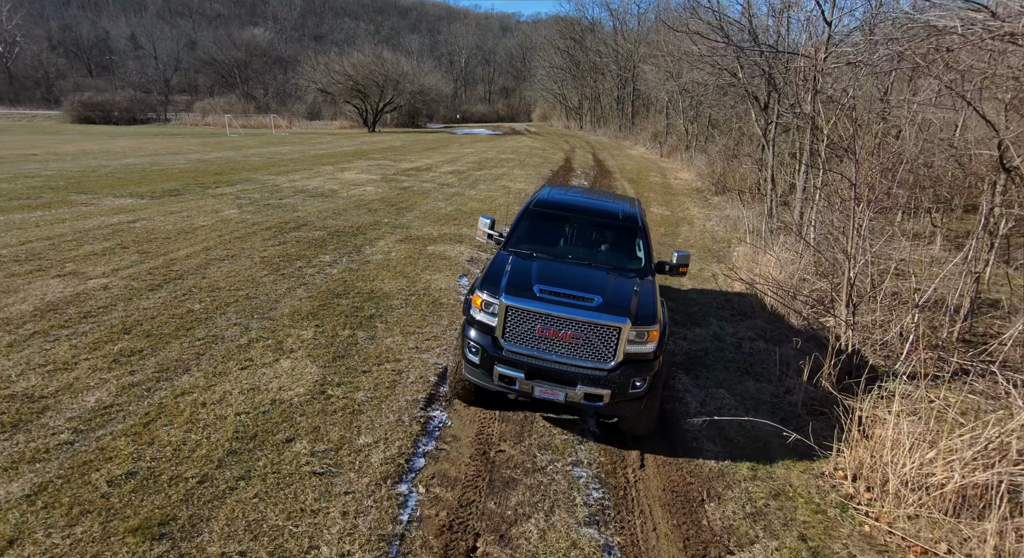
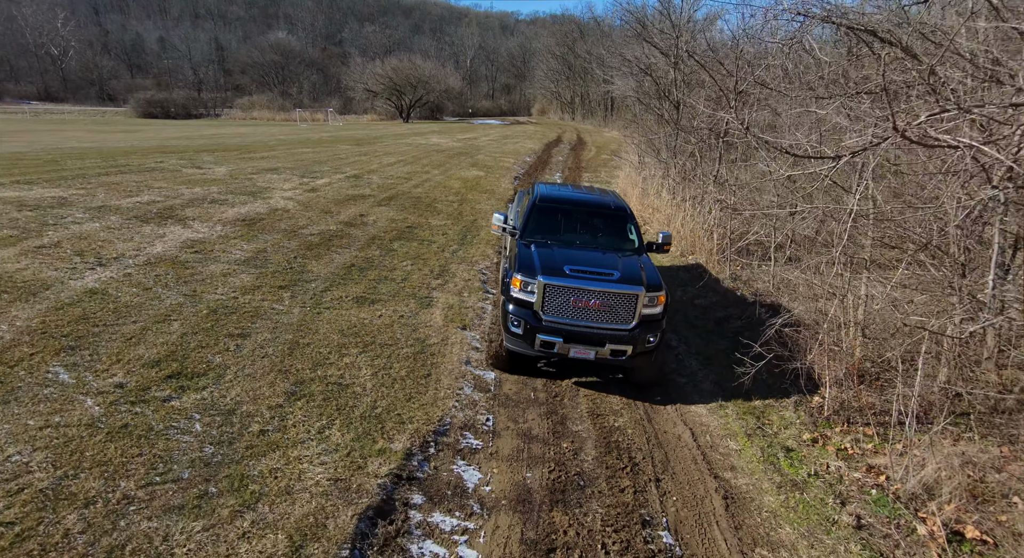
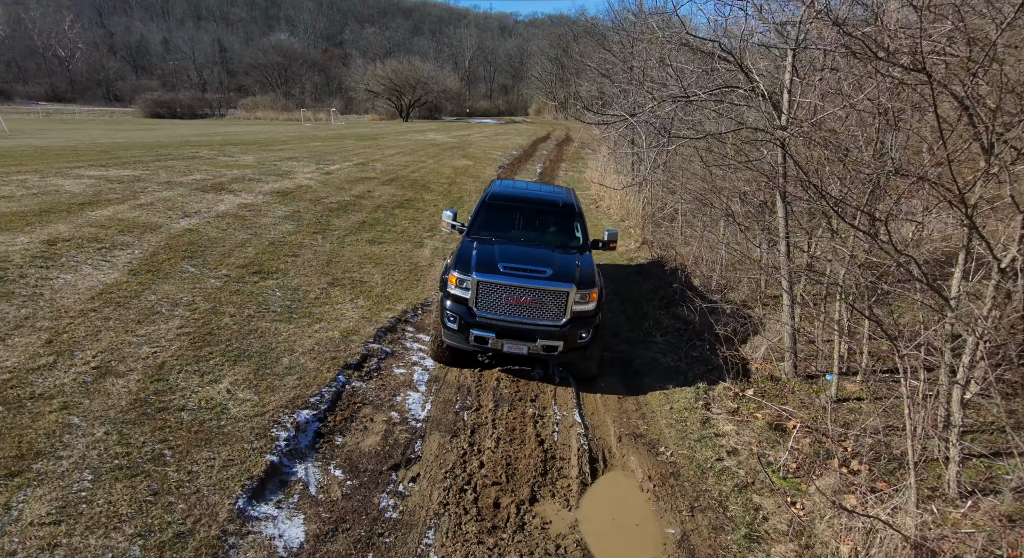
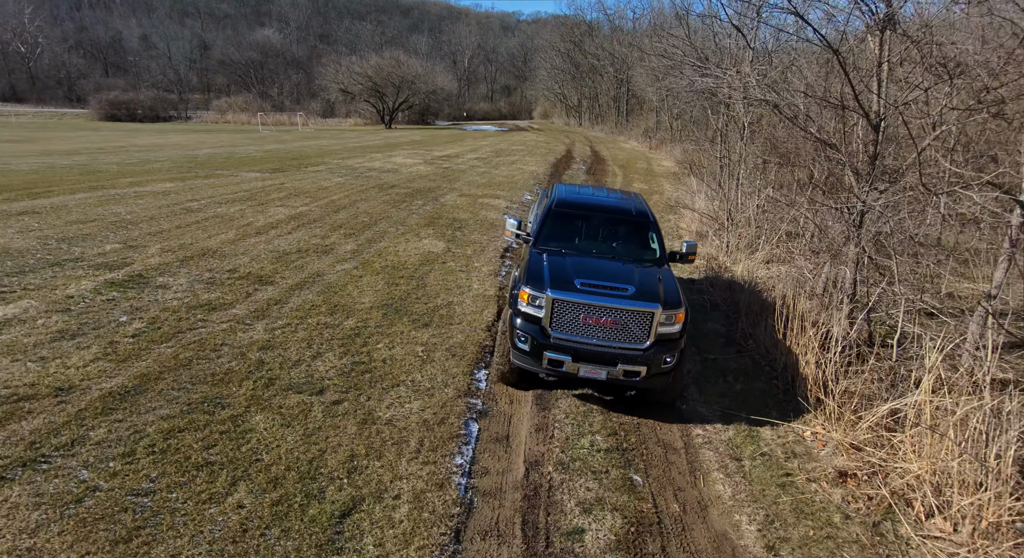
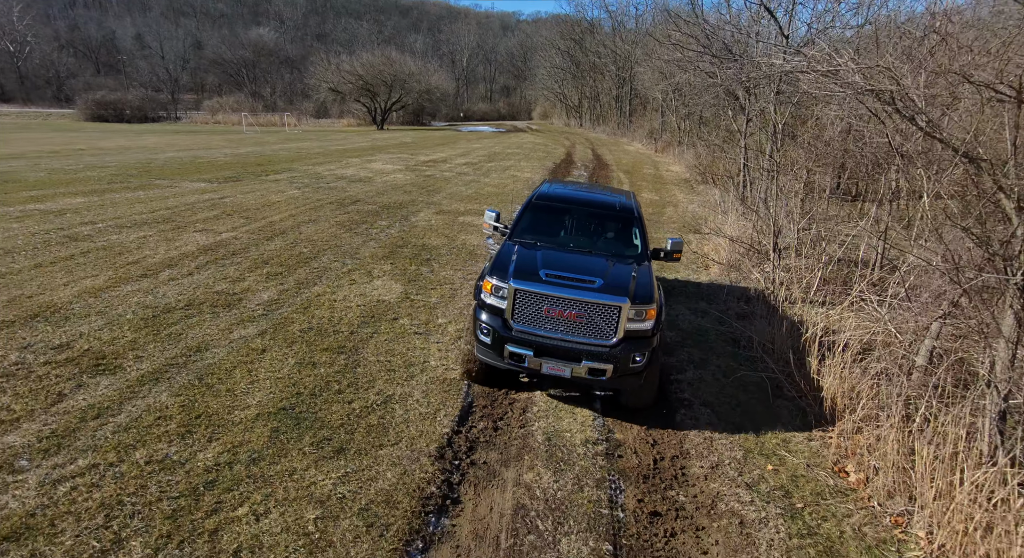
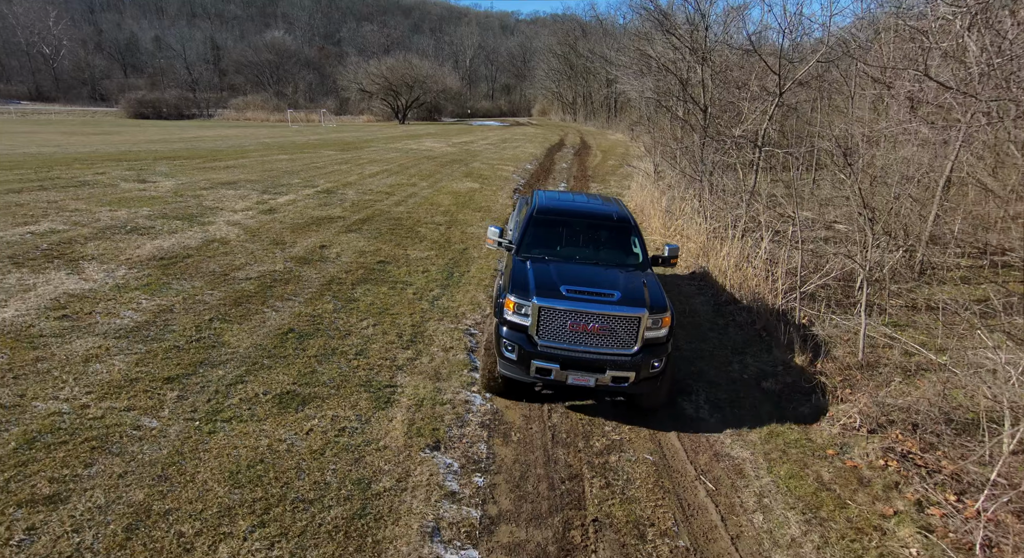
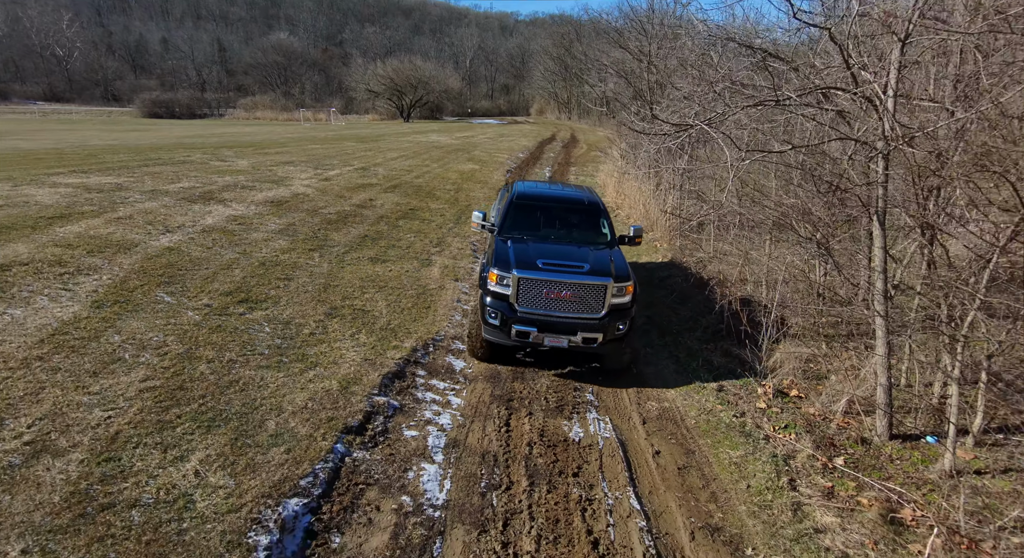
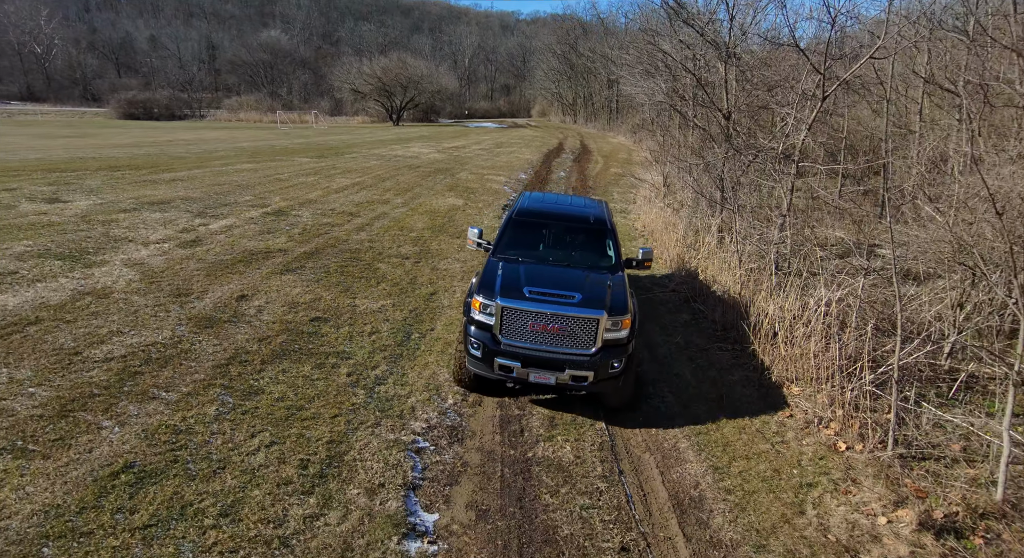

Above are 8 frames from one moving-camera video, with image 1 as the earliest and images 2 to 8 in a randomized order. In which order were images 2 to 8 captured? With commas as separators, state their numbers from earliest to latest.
5, 4, 8, 6, 2, 7, 3
